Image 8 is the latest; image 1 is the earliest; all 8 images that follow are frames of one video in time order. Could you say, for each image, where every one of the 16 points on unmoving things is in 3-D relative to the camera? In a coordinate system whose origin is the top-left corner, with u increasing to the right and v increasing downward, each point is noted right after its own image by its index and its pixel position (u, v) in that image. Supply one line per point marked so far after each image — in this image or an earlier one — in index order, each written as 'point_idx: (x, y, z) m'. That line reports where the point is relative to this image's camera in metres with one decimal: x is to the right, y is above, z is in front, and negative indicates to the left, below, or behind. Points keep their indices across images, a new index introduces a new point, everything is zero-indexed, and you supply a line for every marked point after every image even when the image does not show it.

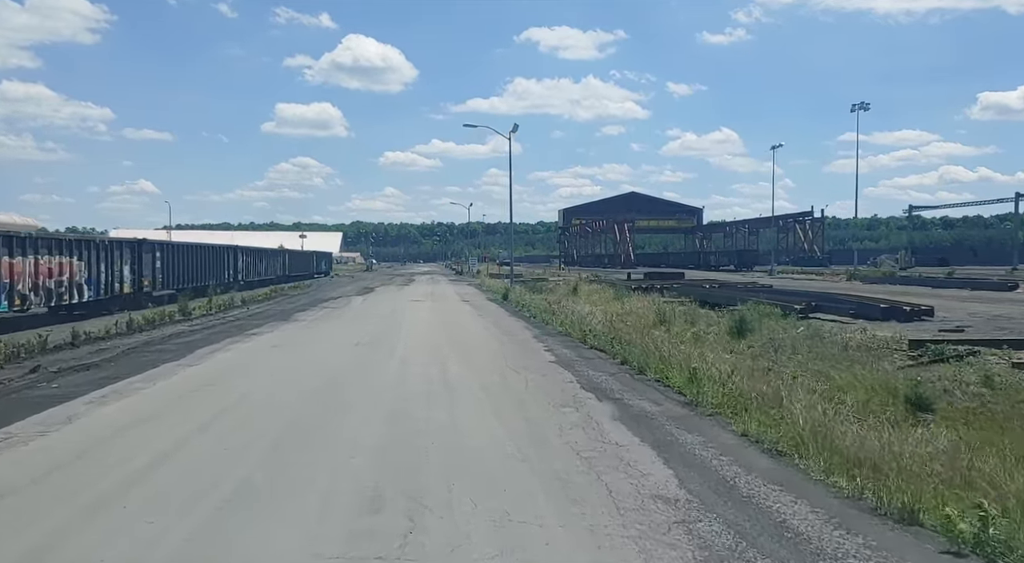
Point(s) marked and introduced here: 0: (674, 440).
0: (+1.9, -1.8, +8.8) m
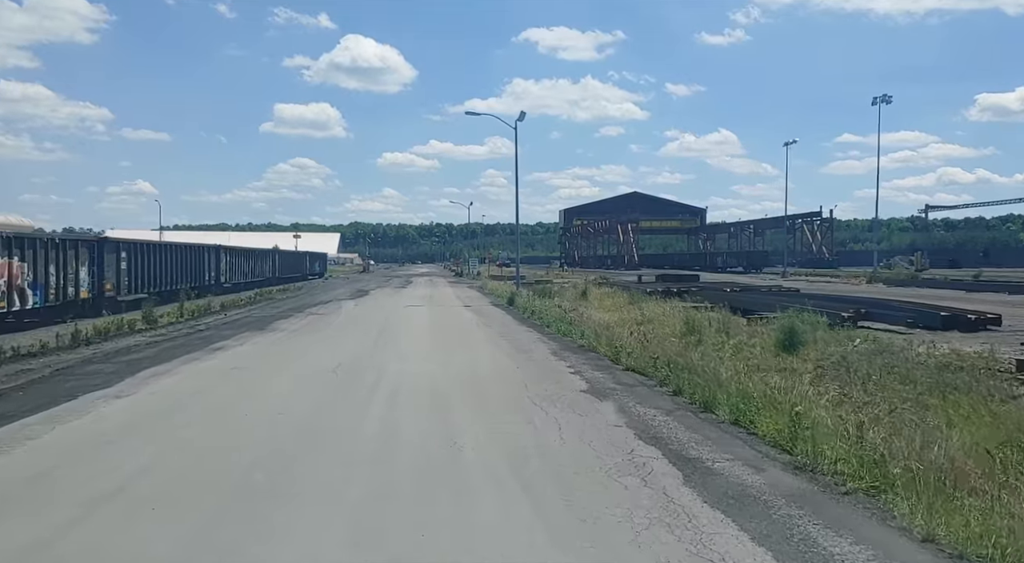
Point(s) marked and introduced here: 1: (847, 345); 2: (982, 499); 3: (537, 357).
0: (+2.2, -1.9, +5.4) m
1: (+8.9, -1.7, +19.8) m
2: (+3.9, -1.8, +6.3) m
3: (+0.6, -1.7, +16.6) m
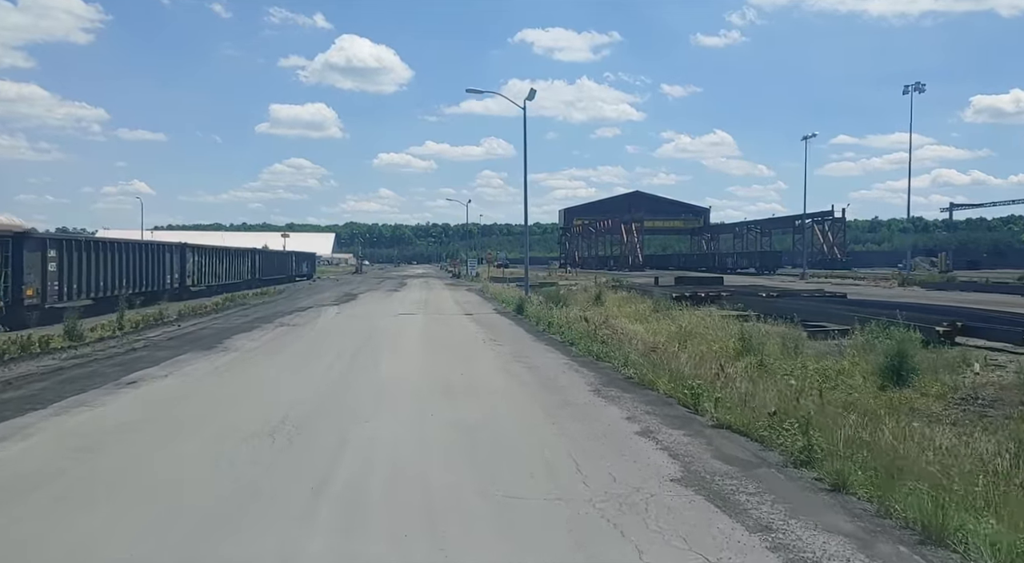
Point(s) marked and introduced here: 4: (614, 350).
0: (+2.7, -2.1, +0.6) m
1: (+9.2, -1.8, +15.0) m
2: (+4.4, -1.9, +1.5) m
3: (+1.0, -1.8, +11.8) m
4: (+2.3, -1.5, +16.5) m
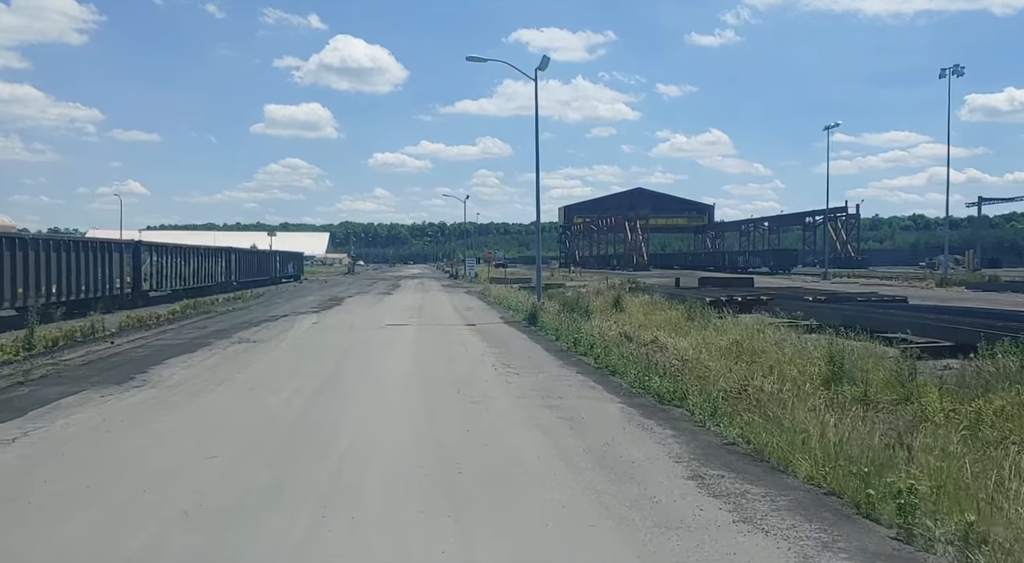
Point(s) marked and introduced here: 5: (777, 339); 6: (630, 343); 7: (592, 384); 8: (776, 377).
0: (+3.2, -2.2, -4.3) m
1: (+9.7, -1.9, +10.2) m
2: (+4.9, -2.0, -3.4) m
3: (+1.4, -1.9, +6.9) m
4: (+2.7, -1.6, +11.7) m
5: (+7.0, -1.4, +19.8) m
6: (+2.6, -1.4, +15.9) m
7: (+1.4, -1.7, +12.8) m
8: (+4.9, -1.8, +14.0) m
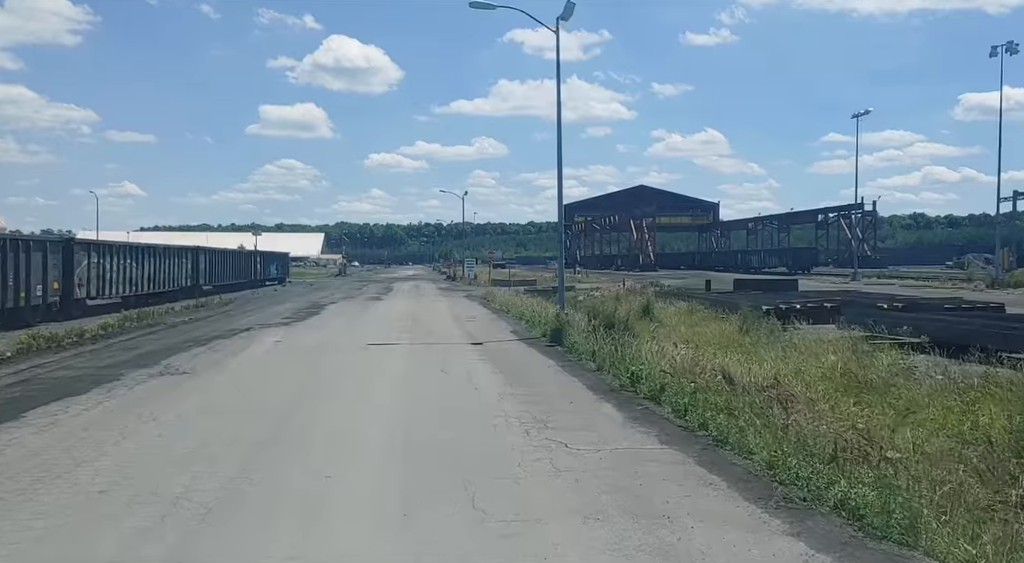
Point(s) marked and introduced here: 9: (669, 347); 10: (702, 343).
0: (+3.8, -2.4, -9.6) m
1: (+10.2, -2.1, +4.9) m
2: (+5.5, -2.2, -8.7) m
3: (+1.9, -2.1, +1.6) m
4: (+3.2, -1.8, +6.4) m
5: (+7.4, -1.6, +14.5) m
6: (+3.1, -1.5, +10.6) m
7: (+1.9, -1.9, +7.5) m
8: (+5.4, -1.9, +8.7) m
9: (+3.3, -1.4, +15.9) m
10: (+4.8, -1.5, +18.7) m
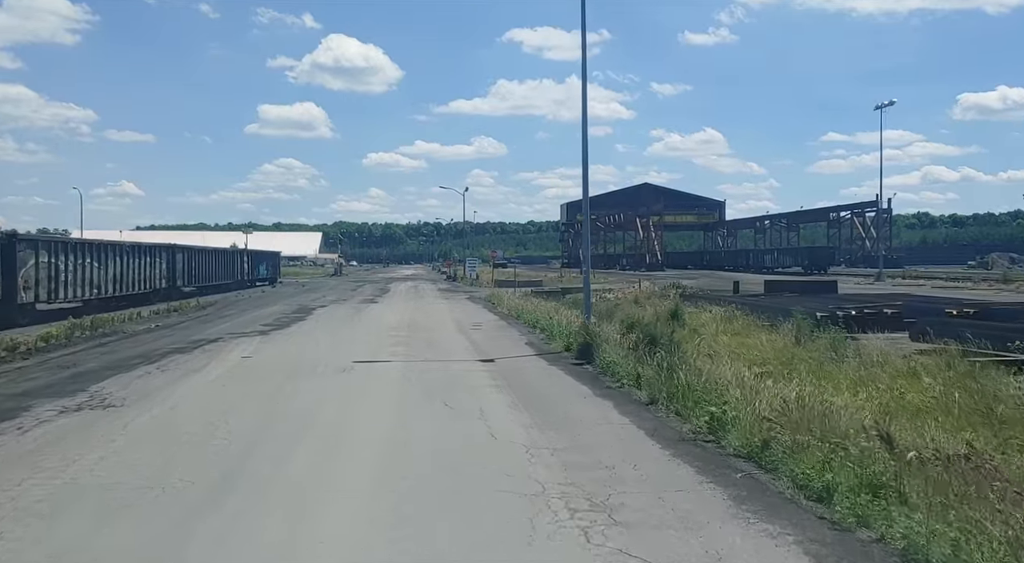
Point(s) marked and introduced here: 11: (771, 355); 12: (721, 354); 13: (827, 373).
0: (+4.2, -2.5, -13.0) m
1: (+10.6, -2.1, +1.4) m
2: (+5.9, -2.3, -12.1) m
3: (+2.3, -2.2, -1.9) m
4: (+3.6, -1.9, +2.9) m
5: (+7.8, -1.6, +11.1) m
6: (+3.5, -1.6, +7.1) m
7: (+2.3, -2.0, +4.1) m
8: (+5.8, -2.0, +5.3) m
9: (+3.7, -1.5, +12.5) m
10: (+5.2, -1.6, +15.3) m
11: (+5.7, -1.6, +16.6) m
12: (+4.2, -1.4, +15.6) m
13: (+6.0, -1.7, +14.6) m
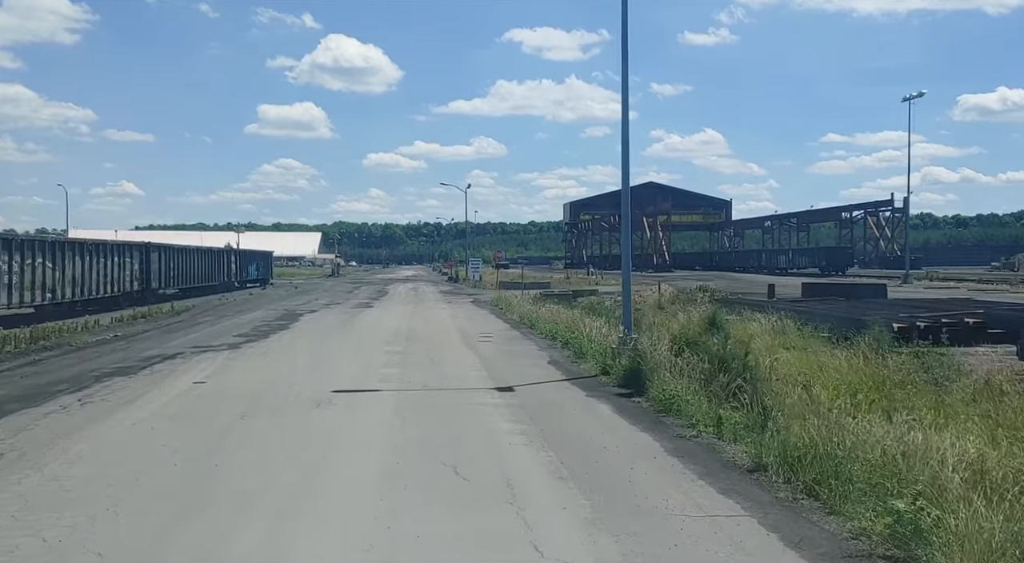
0: (+4.6, -2.5, -16.4) m
1: (+11.0, -2.3, -1.9) m
2: (+6.3, -2.4, -15.5) m
3: (+2.8, -2.3, -5.2) m
4: (+4.0, -2.0, -0.4) m
5: (+8.2, -1.8, +7.7) m
6: (+3.9, -1.7, +3.7) m
7: (+2.7, -2.1, +0.7) m
8: (+6.2, -2.1, +1.9) m
9: (+4.1, -1.6, +9.1) m
10: (+5.6, -1.7, +11.9) m
11: (+6.1, -1.7, +13.2) m
12: (+4.6, -1.6, +12.2) m
13: (+6.4, -1.8, +11.2) m
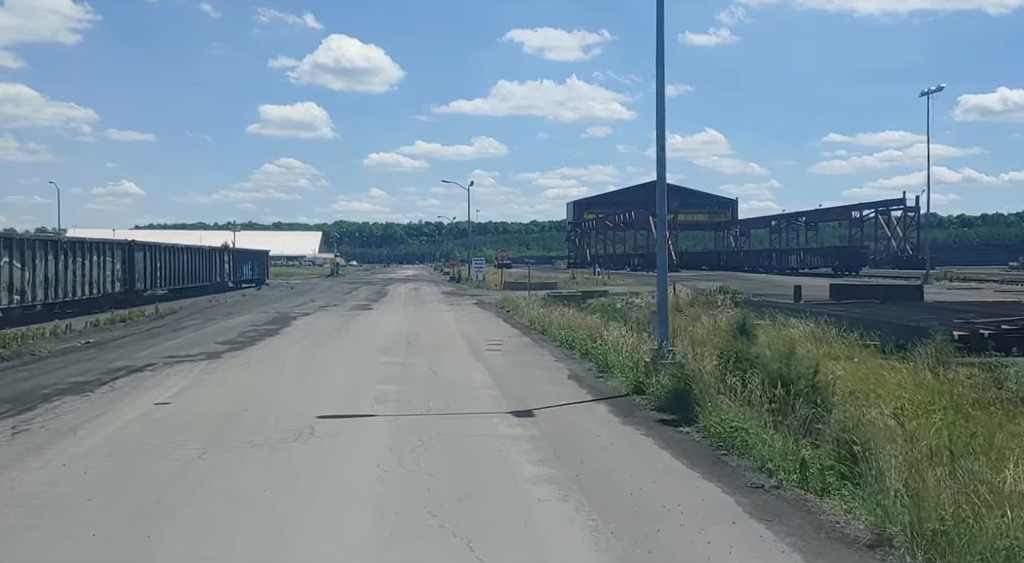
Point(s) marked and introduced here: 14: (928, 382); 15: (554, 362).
0: (+4.9, -2.6, -18.4) m
1: (+11.2, -2.3, -3.9) m
2: (+6.5, -2.4, -17.5) m
3: (+3.0, -2.3, -7.2) m
4: (+4.2, -2.0, -2.4) m
5: (+8.5, -1.8, +5.7) m
6: (+4.1, -1.8, +1.8) m
7: (+2.9, -2.1, -1.3) m
8: (+6.5, -2.1, -0.1) m
9: (+4.3, -1.6, +7.2) m
10: (+5.8, -1.8, +10.0) m
11: (+6.3, -1.7, +11.3) m
12: (+4.9, -1.6, +10.3) m
13: (+6.6, -1.9, +9.2) m
14: (+7.0, -1.6, +13.1) m
15: (+0.8, -1.6, +15.2) m
